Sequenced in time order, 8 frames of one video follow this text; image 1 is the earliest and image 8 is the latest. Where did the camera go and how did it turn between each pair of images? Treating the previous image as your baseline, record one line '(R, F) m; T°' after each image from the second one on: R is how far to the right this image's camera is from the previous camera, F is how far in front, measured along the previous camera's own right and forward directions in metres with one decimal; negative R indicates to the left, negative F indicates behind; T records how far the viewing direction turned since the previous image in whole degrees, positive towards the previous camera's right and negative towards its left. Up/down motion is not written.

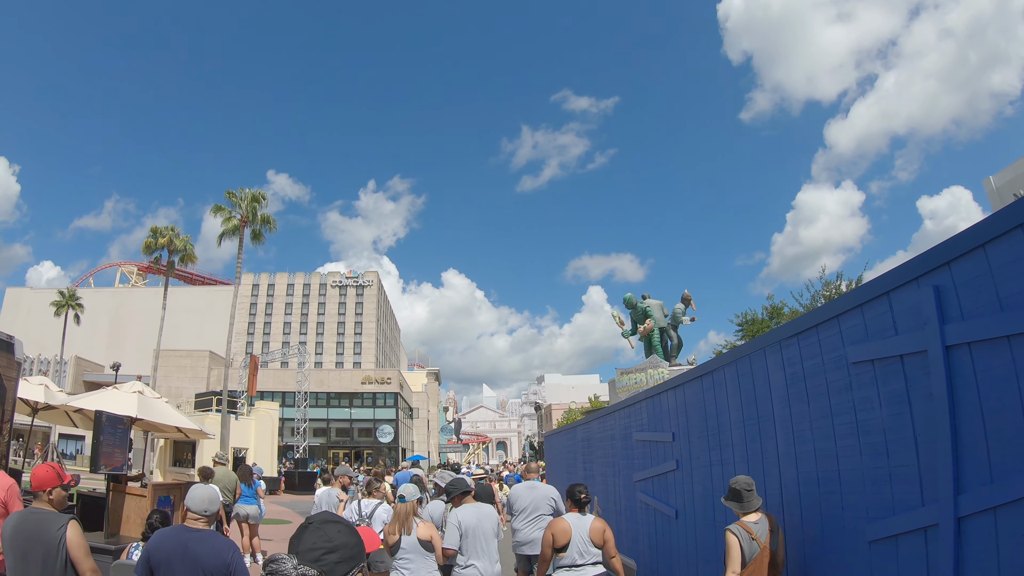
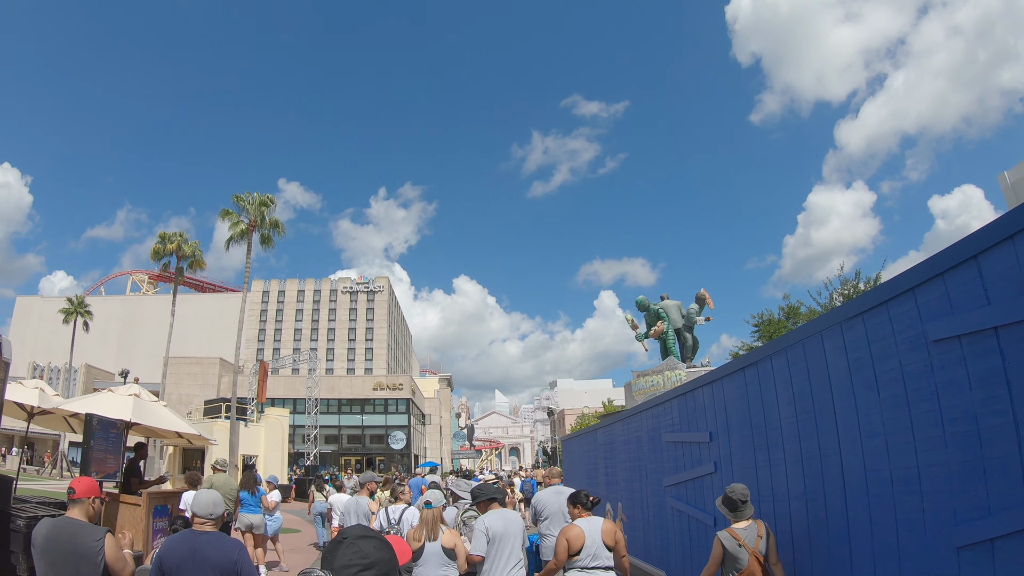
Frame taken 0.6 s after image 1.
(0.0, +0.7) m; -1°
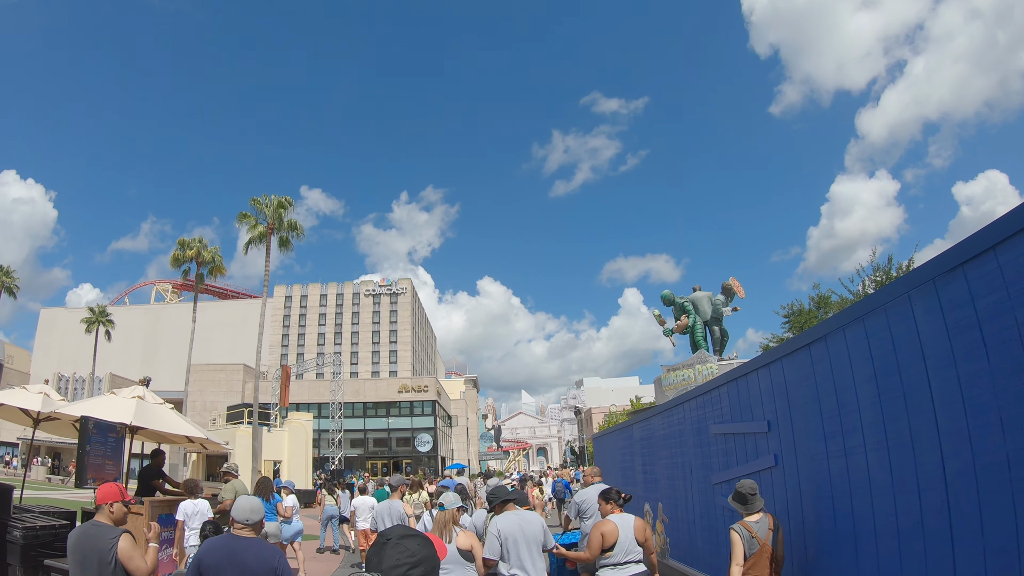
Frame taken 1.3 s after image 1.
(0.0, +0.8) m; -2°
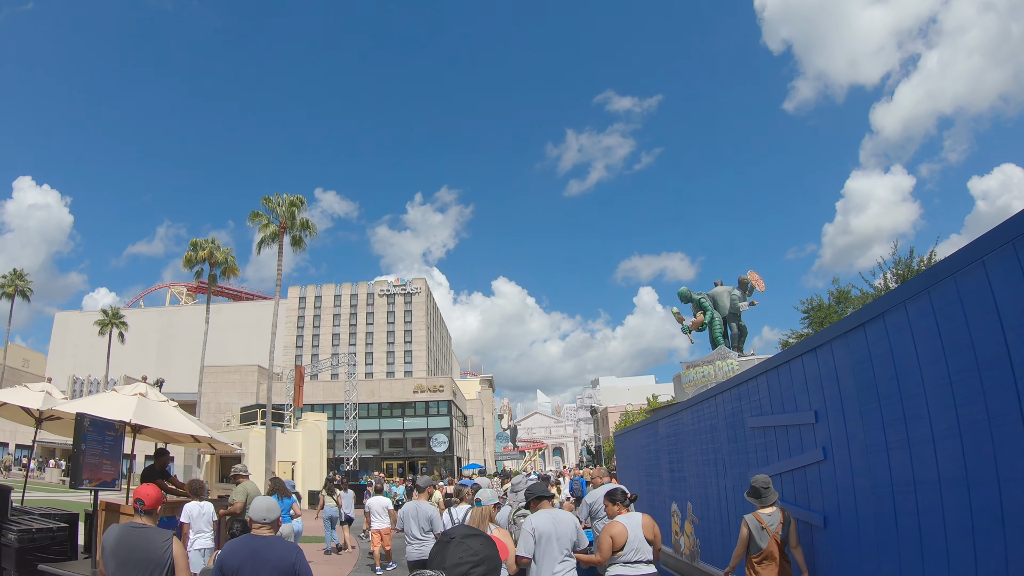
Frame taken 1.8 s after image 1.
(0.0, +0.5) m; -1°
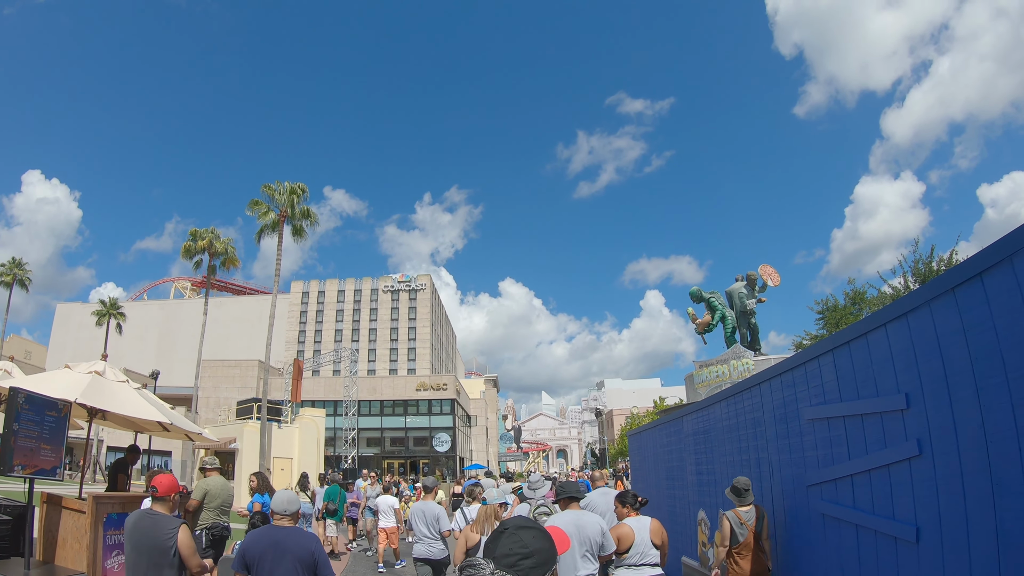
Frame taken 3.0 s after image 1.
(0.0, +1.0) m; -1°
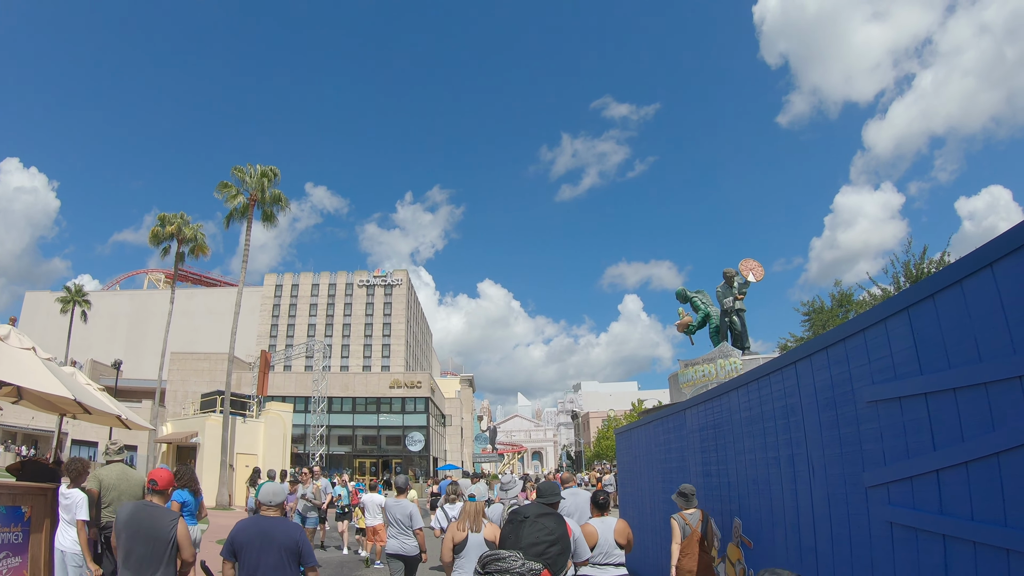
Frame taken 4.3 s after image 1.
(0.0, +1.0) m; +2°
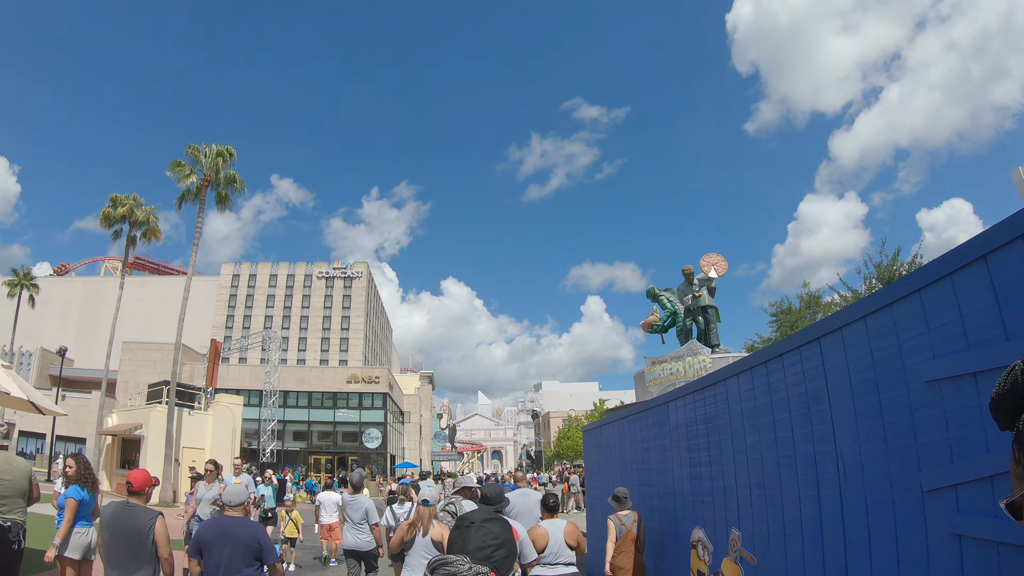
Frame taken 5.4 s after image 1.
(-0.1, +0.7) m; +3°
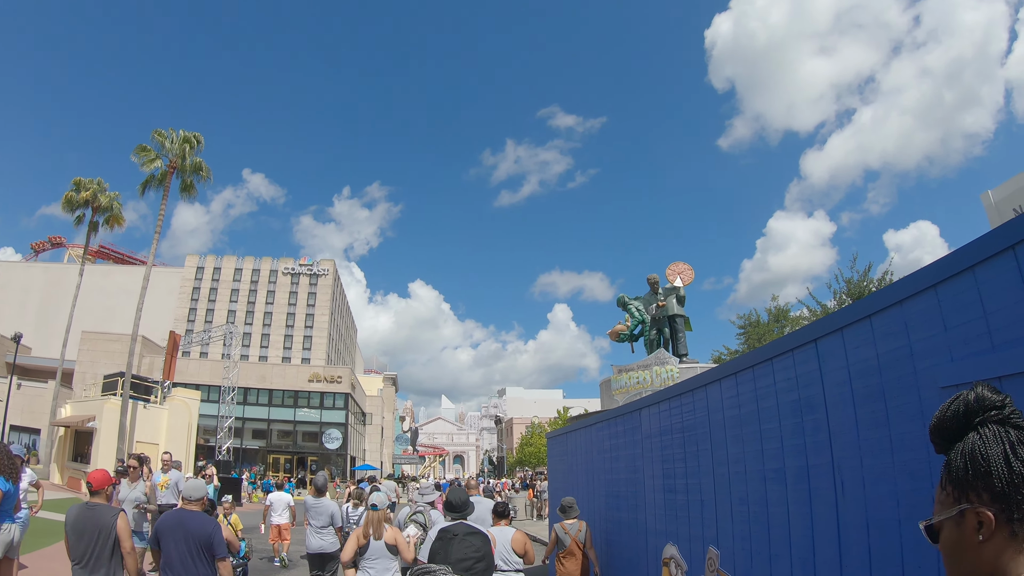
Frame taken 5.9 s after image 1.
(-0.1, +0.2) m; +3°
